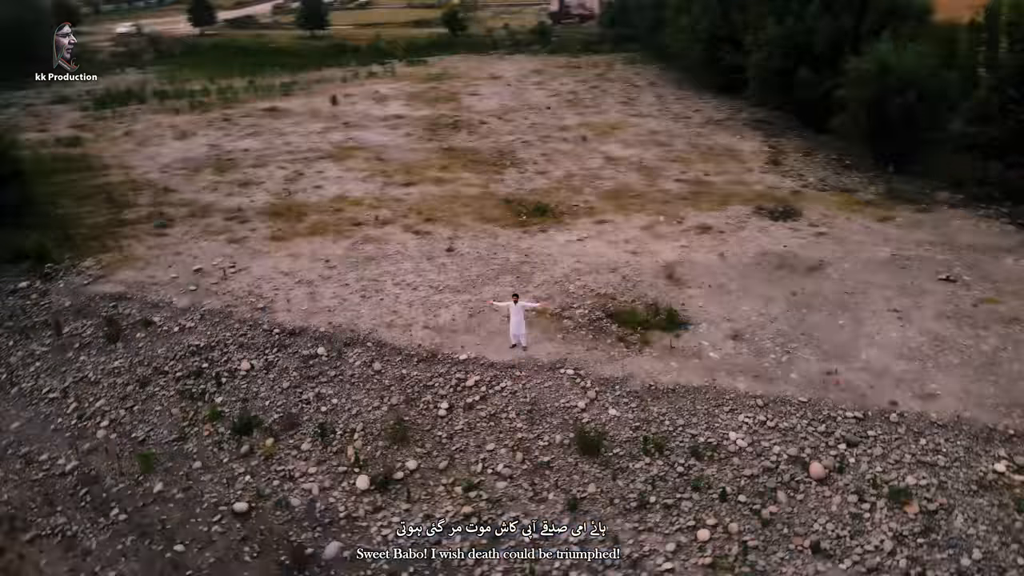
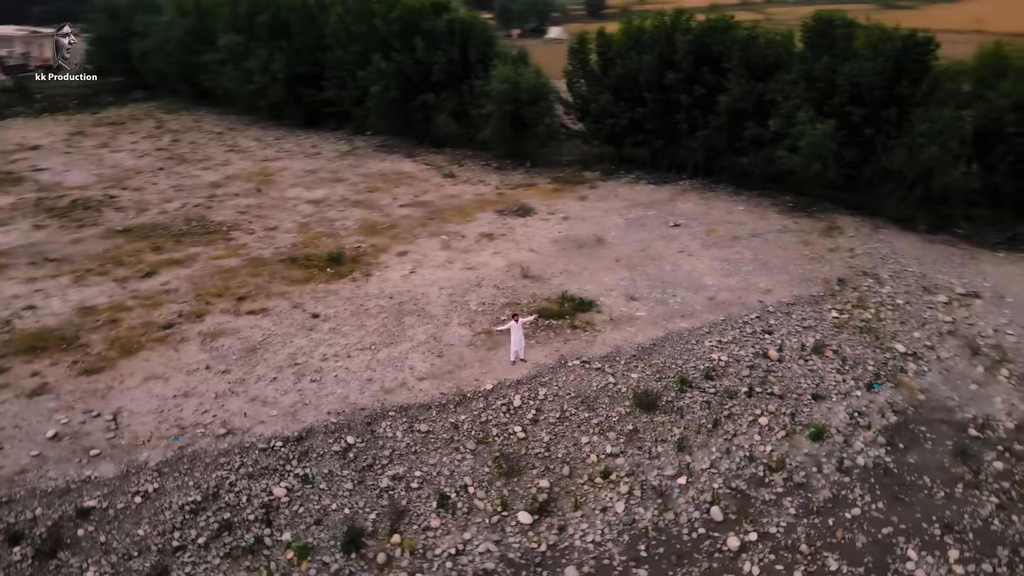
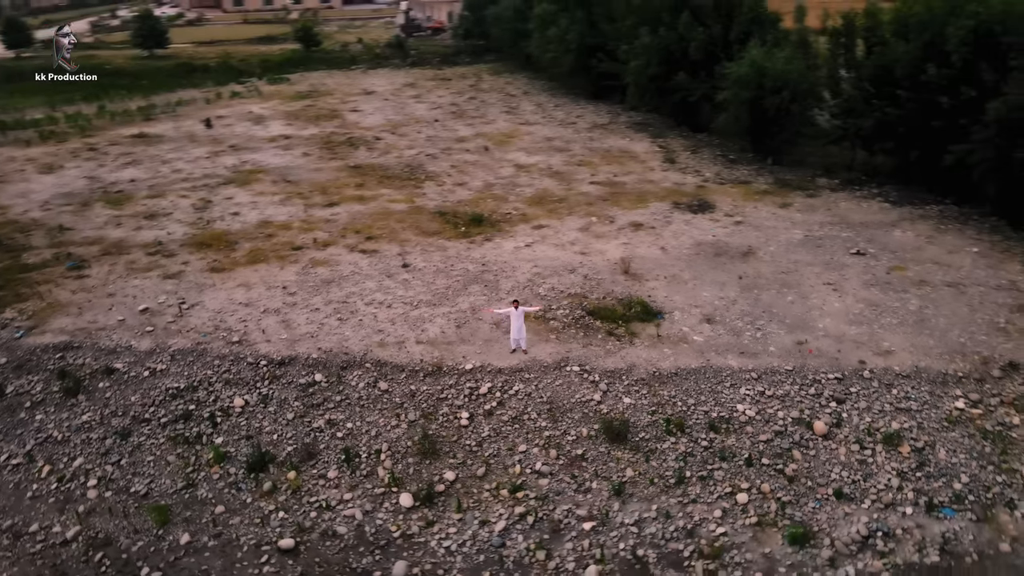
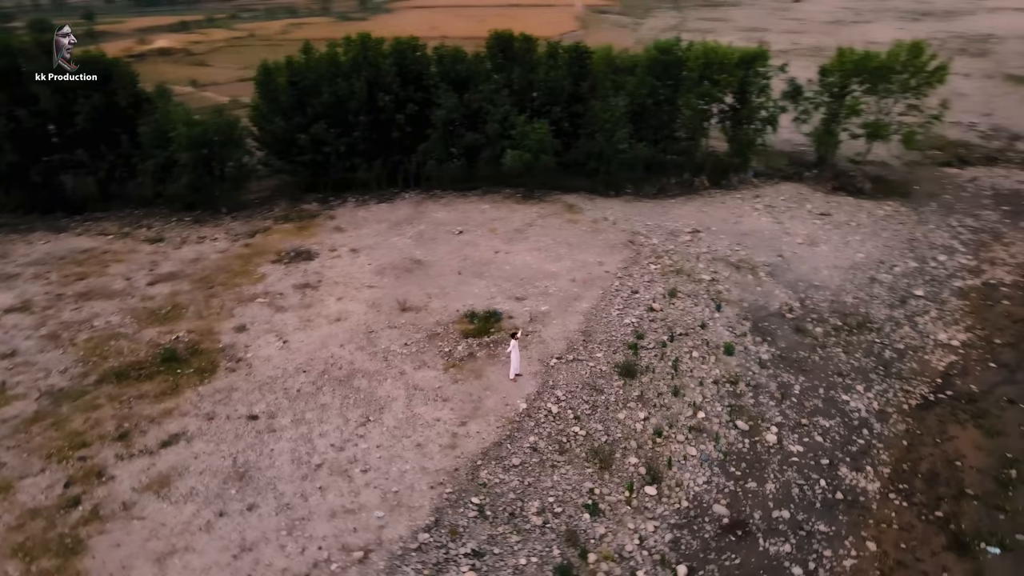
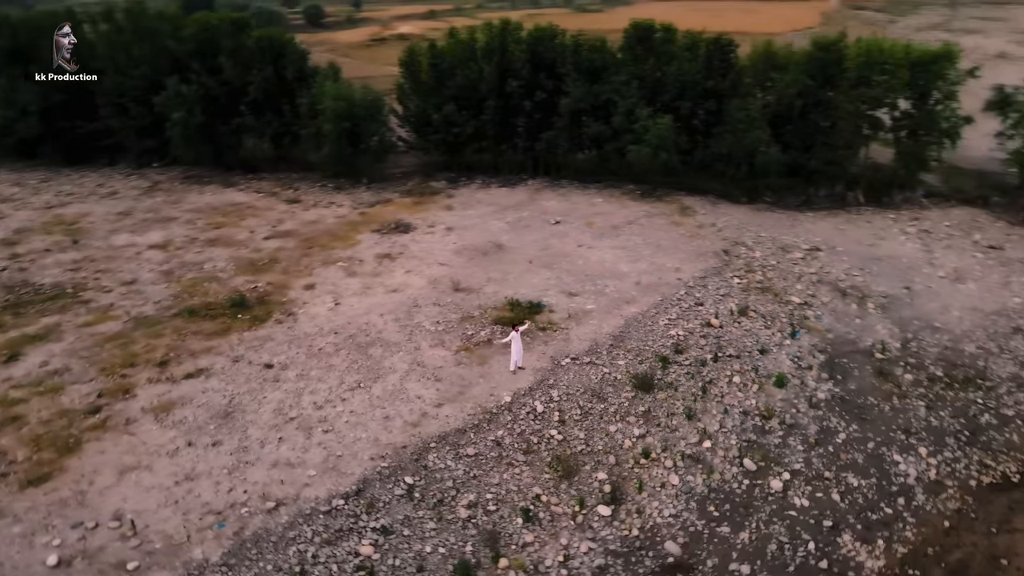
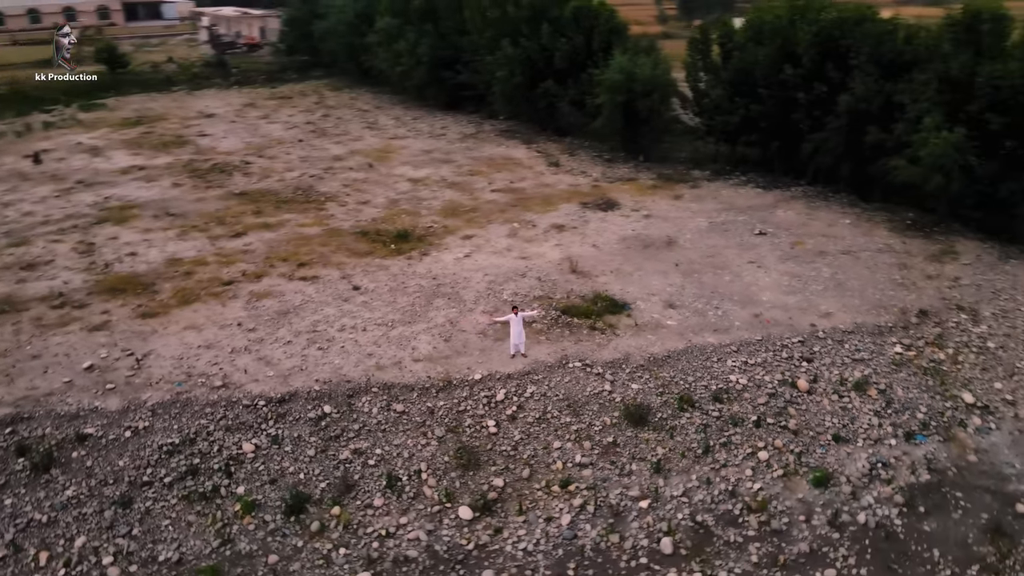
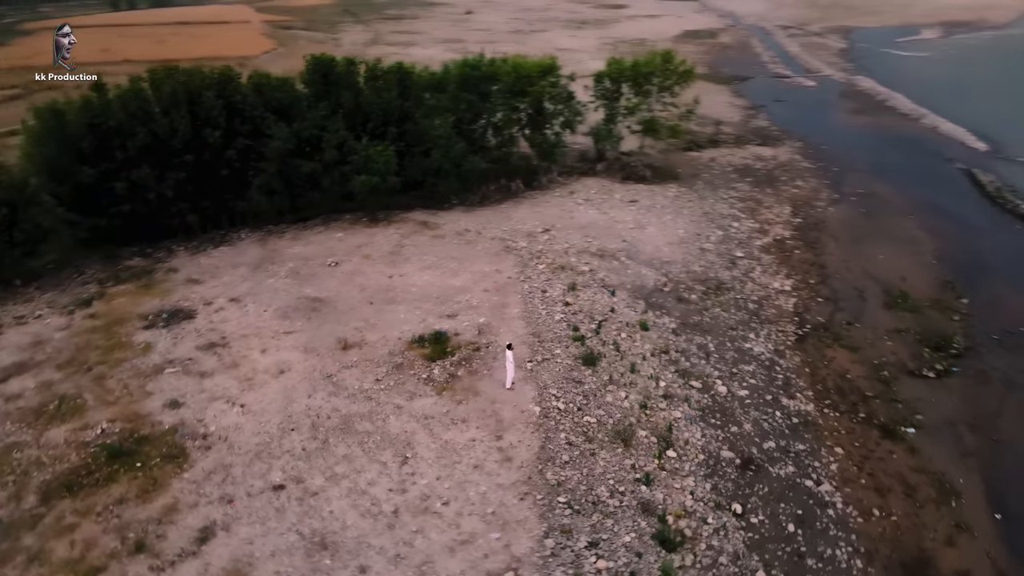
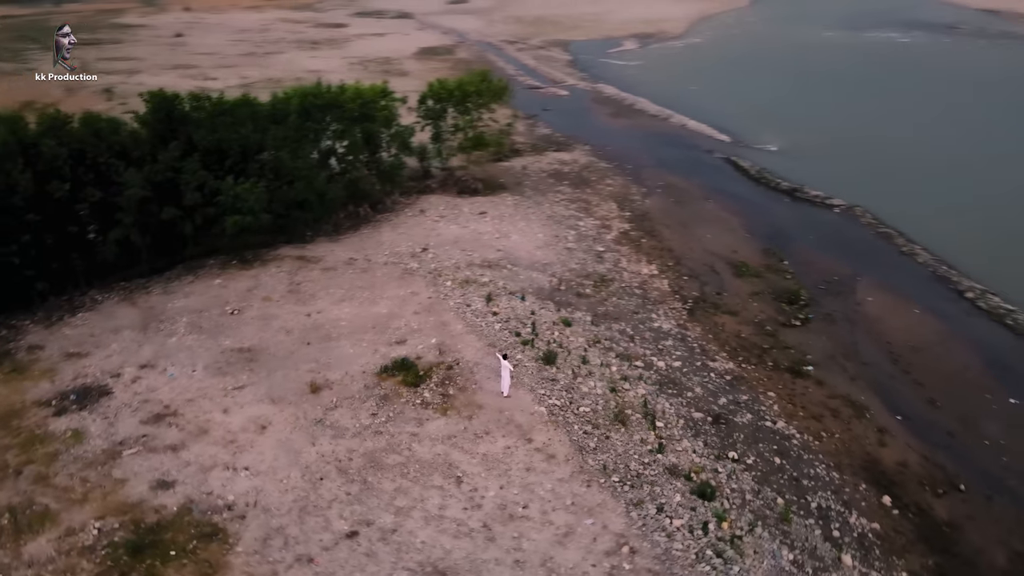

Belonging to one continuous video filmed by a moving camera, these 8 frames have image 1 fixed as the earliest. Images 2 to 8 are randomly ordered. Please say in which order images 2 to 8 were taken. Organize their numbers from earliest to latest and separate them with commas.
3, 6, 2, 5, 4, 7, 8
